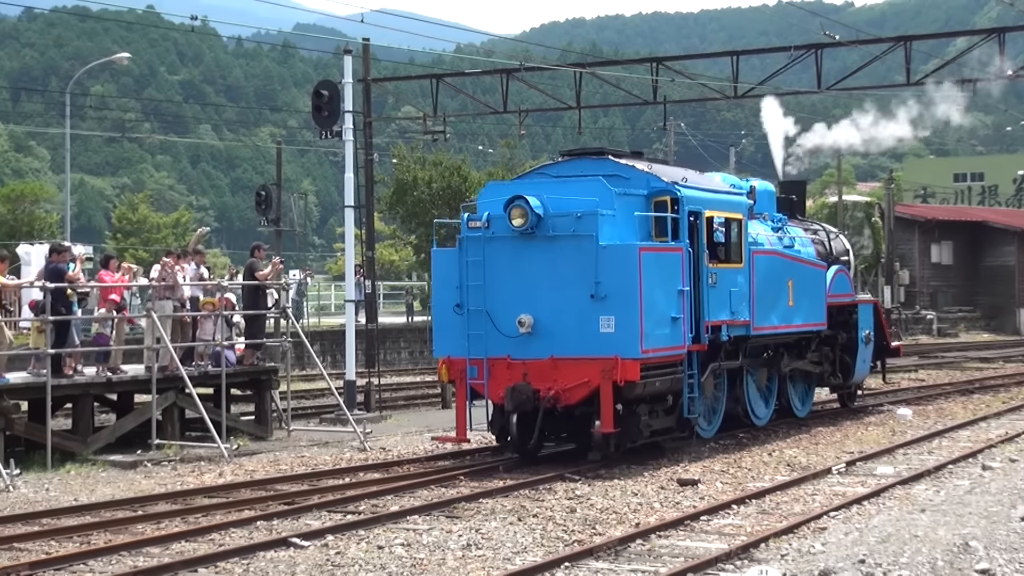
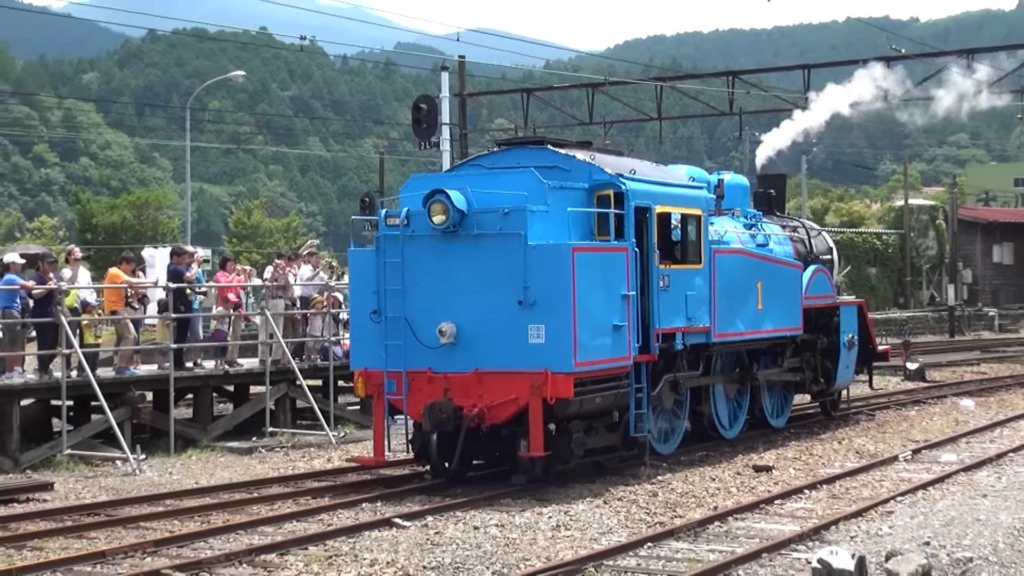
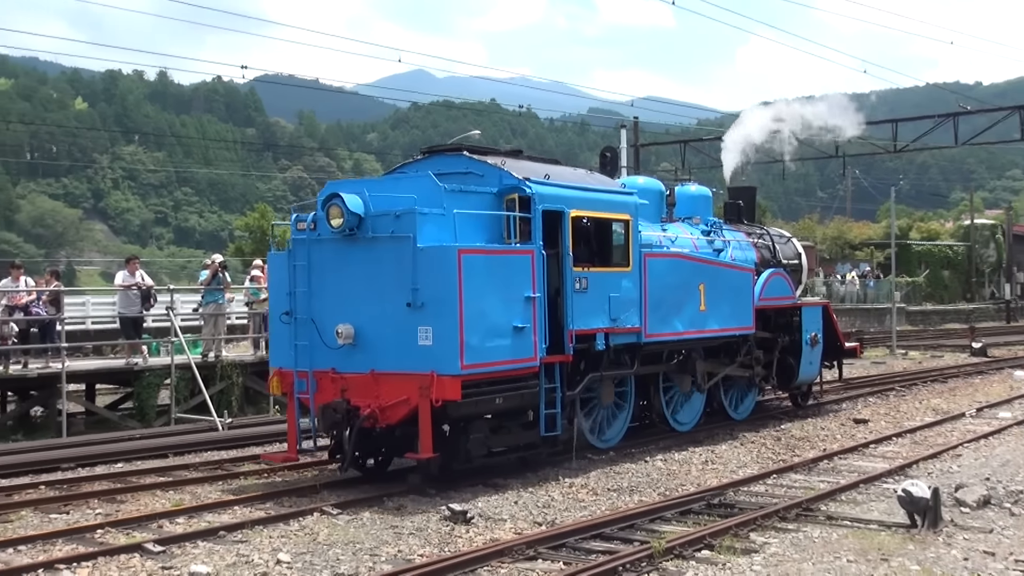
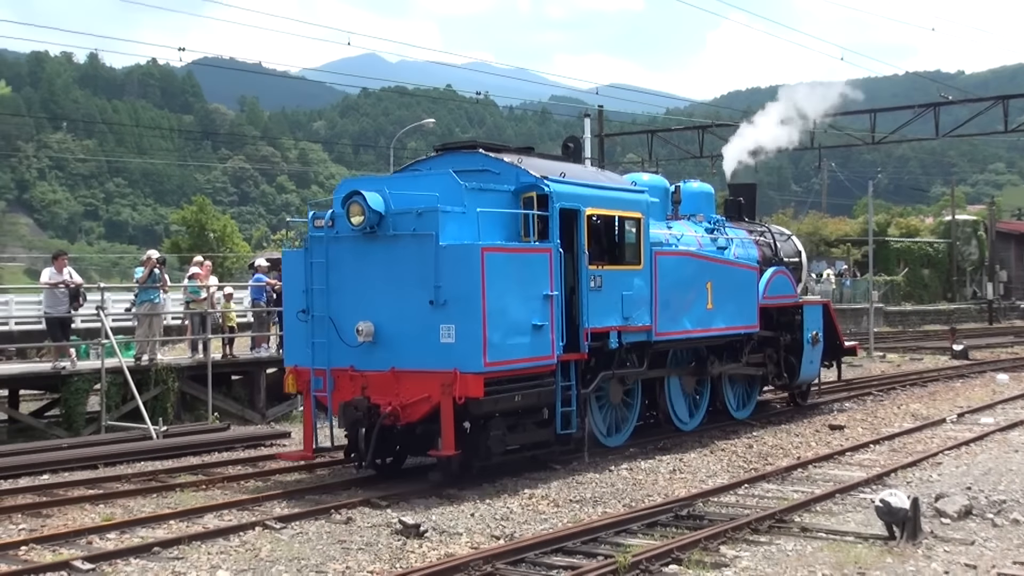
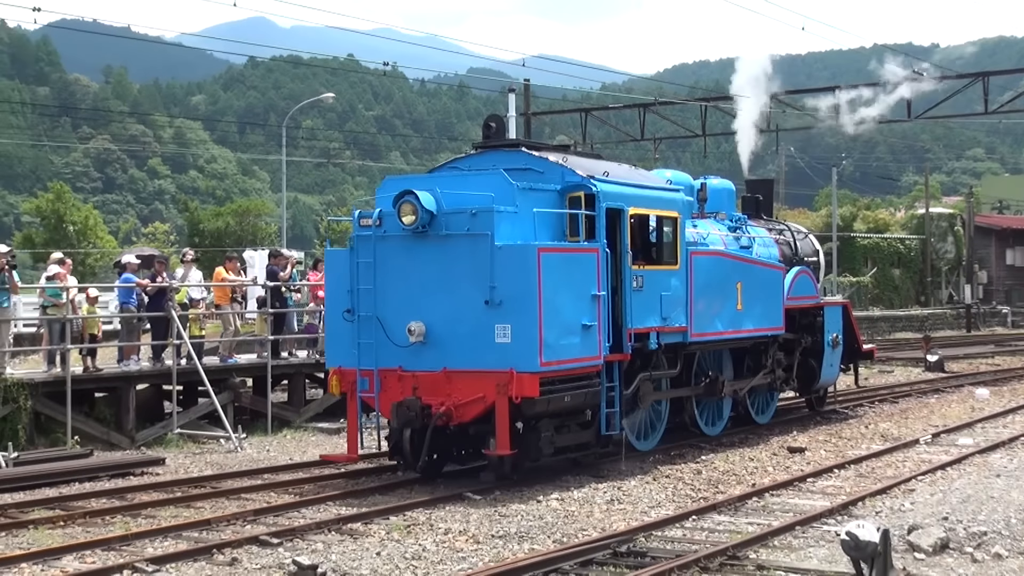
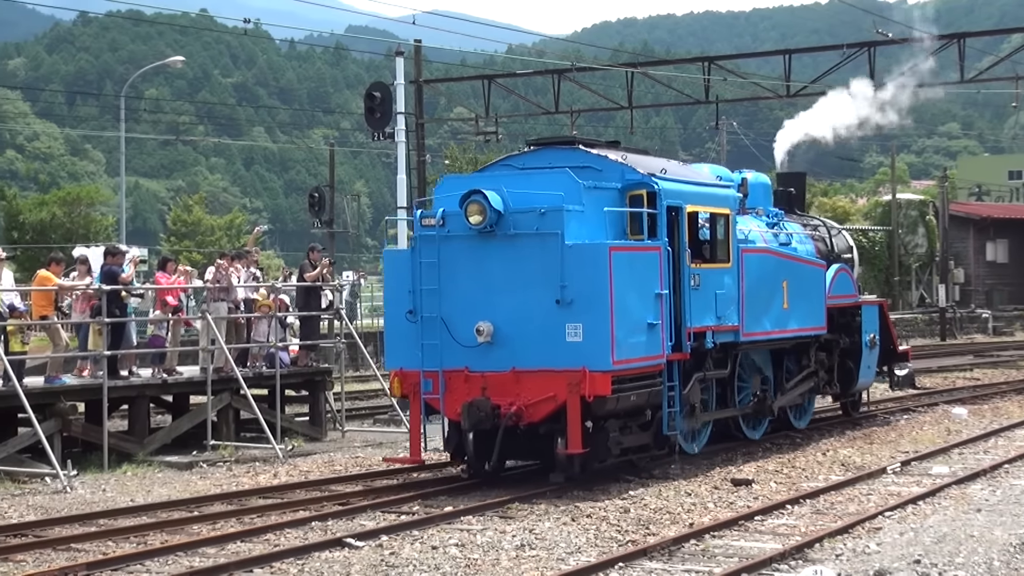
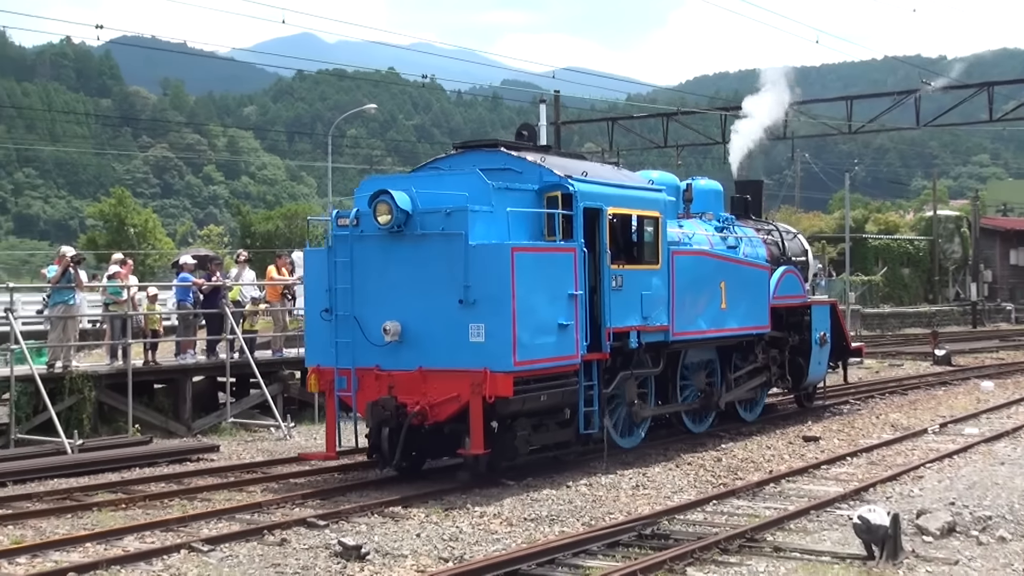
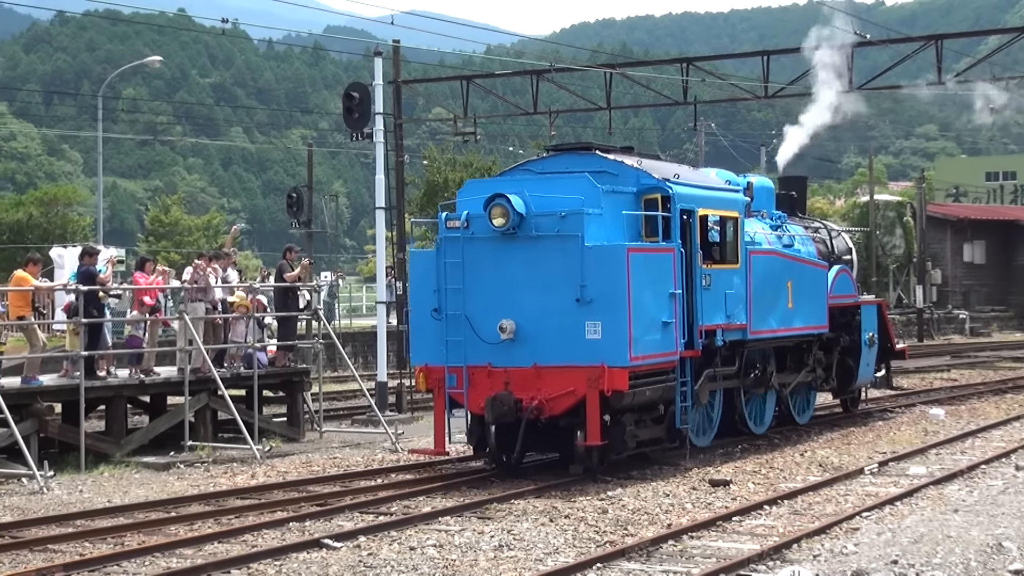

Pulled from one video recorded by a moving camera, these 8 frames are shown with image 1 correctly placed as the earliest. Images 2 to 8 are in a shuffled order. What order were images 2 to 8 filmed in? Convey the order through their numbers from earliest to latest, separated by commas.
8, 6, 2, 5, 7, 4, 3
